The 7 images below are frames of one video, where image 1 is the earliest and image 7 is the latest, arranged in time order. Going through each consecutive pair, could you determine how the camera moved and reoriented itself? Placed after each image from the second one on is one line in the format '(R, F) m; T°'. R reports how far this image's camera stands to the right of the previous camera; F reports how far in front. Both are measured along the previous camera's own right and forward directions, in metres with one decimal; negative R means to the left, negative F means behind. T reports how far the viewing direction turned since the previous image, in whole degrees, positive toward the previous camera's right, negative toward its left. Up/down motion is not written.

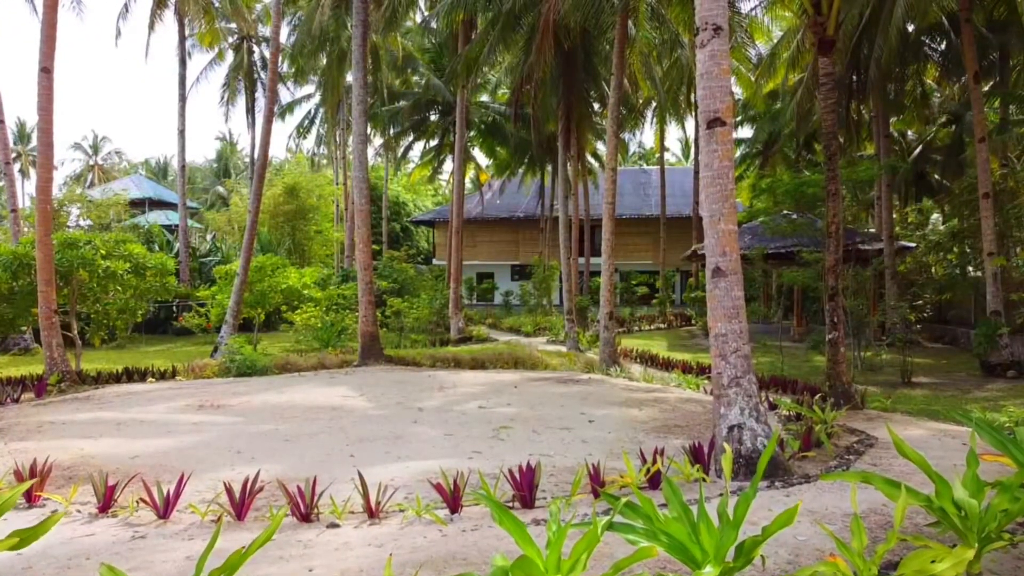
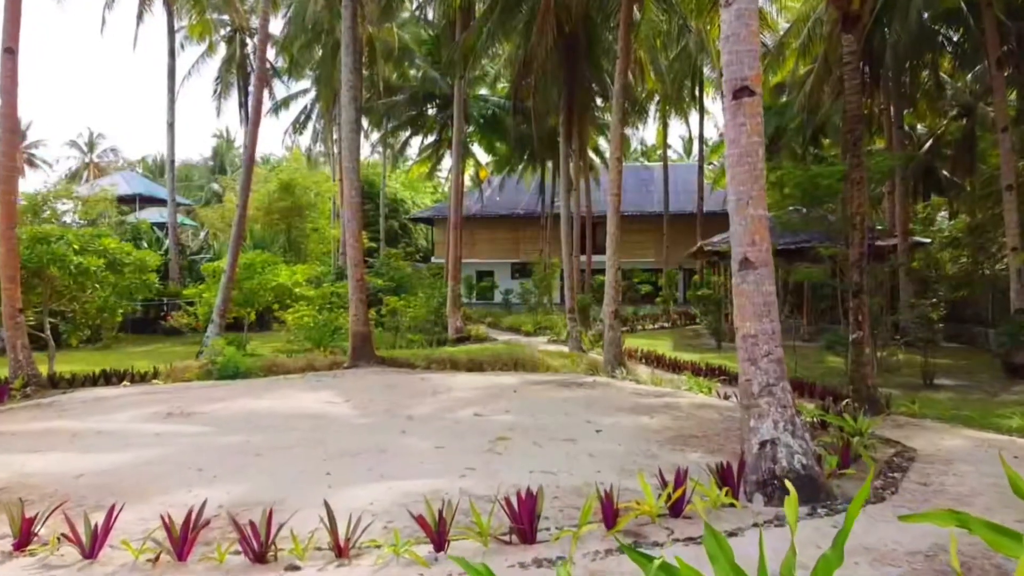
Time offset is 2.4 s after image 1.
(0.0, +0.7) m; 0°
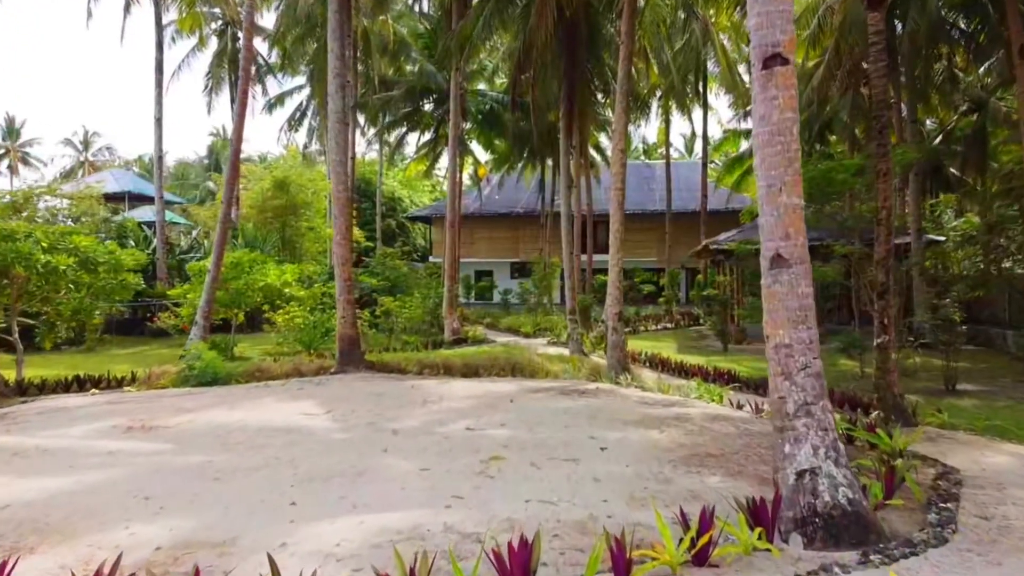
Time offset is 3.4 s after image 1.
(0.0, +0.7) m; 0°
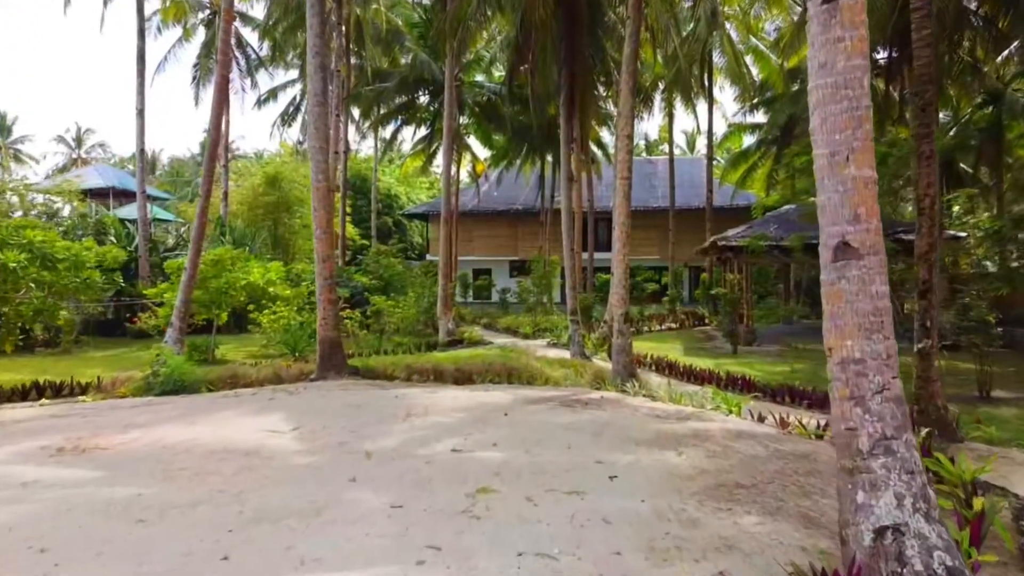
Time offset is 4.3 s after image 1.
(0.0, +0.9) m; 0°
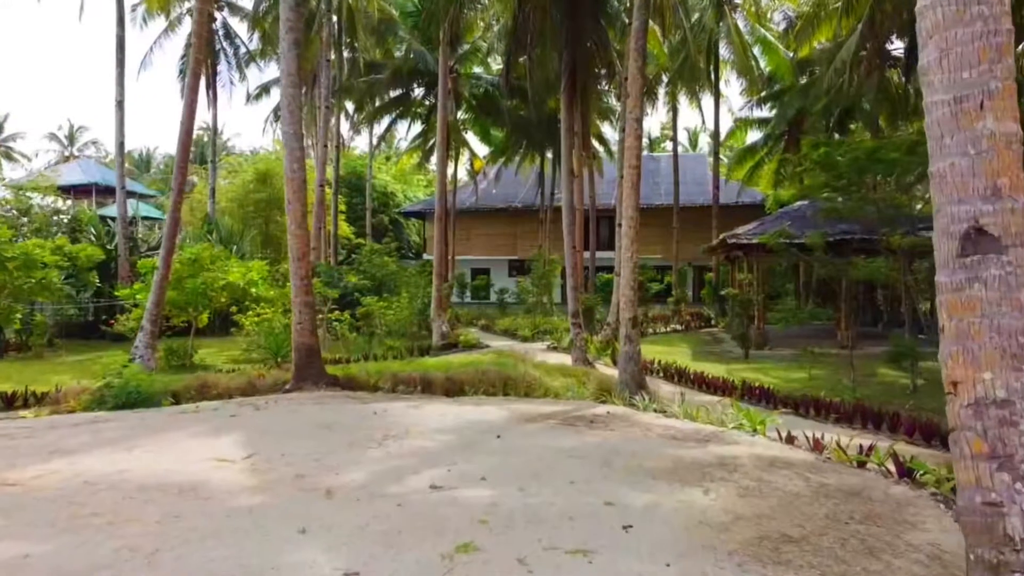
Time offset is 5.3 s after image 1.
(0.0, +1.0) m; 0°
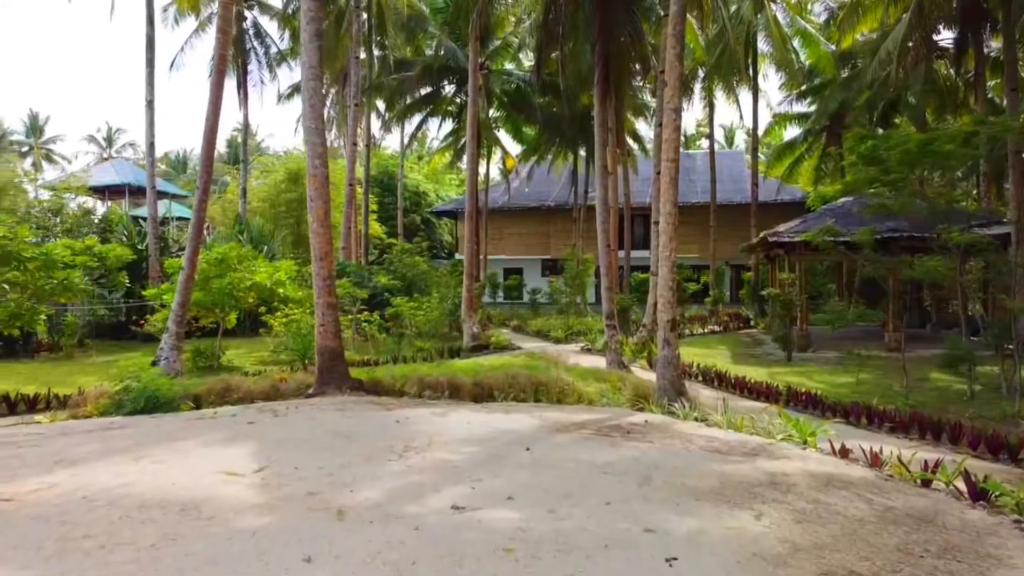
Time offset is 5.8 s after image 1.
(0.0, +0.4) m; -2°
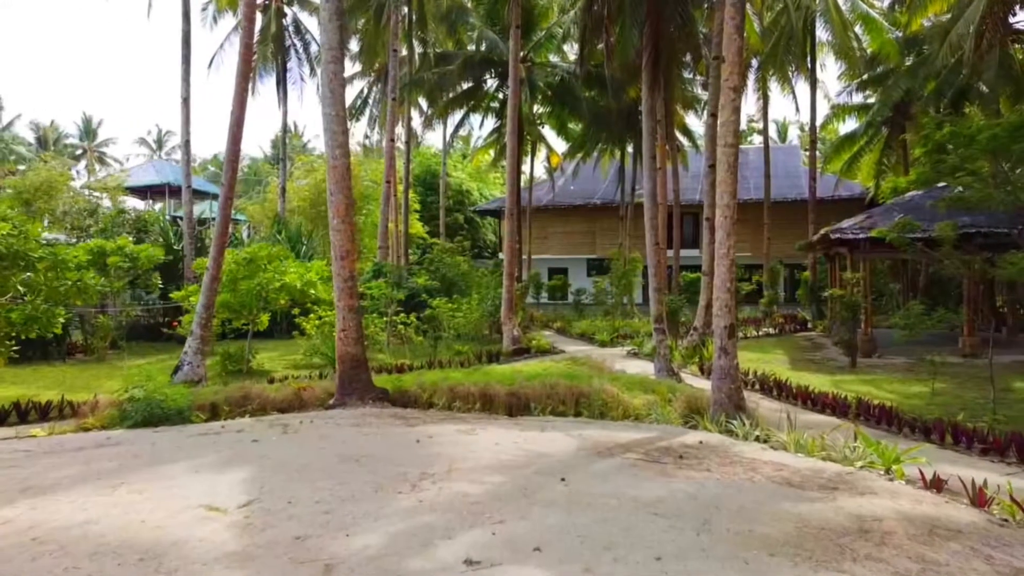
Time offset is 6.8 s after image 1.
(+0.1, +0.8) m; -3°
